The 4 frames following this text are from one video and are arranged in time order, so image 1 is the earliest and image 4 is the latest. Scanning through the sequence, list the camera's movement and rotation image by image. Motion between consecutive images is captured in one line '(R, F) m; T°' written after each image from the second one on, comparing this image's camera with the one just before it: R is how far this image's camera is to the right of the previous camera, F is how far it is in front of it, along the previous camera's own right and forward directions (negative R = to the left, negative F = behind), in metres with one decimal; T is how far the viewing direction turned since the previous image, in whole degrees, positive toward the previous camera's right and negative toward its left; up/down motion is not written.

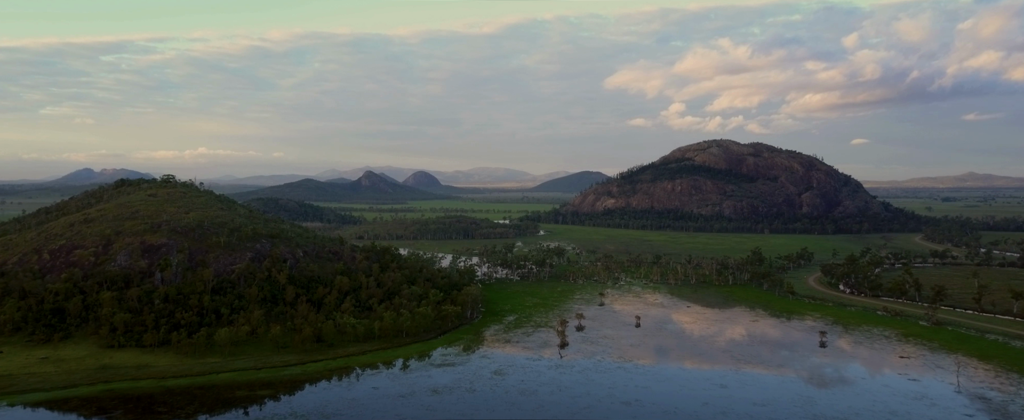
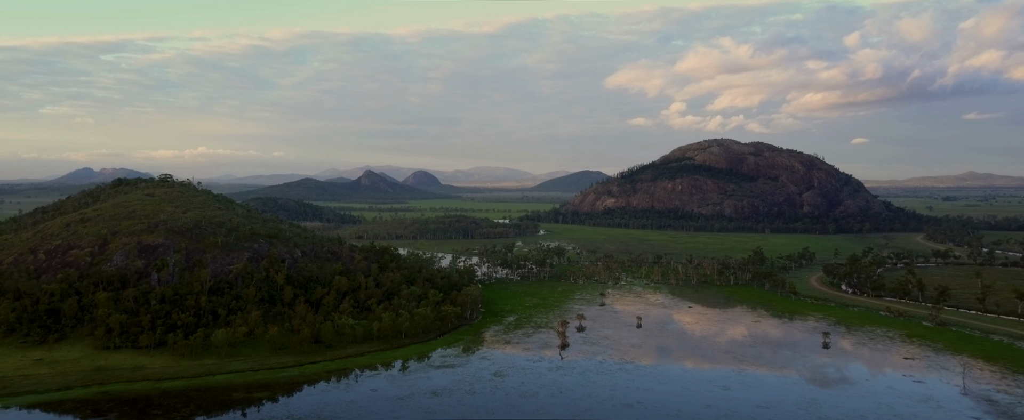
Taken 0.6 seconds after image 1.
(0.0, +0.7) m; 0°
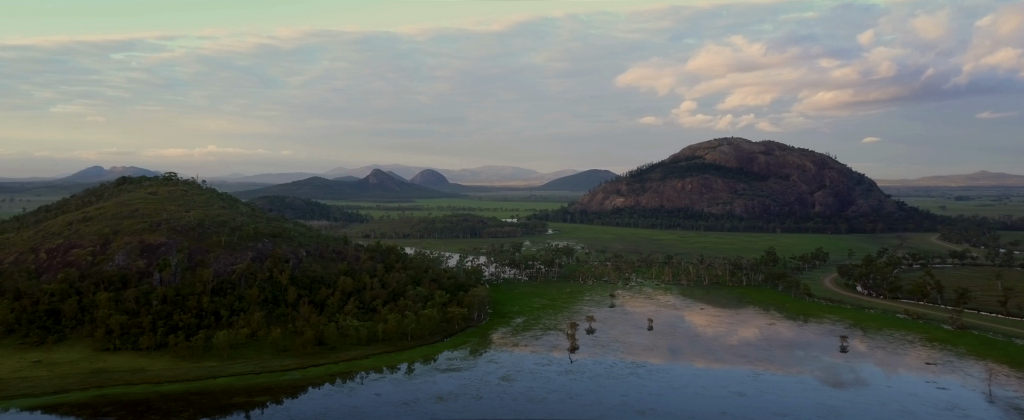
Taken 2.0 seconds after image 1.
(-0.1, +1.6) m; -1°
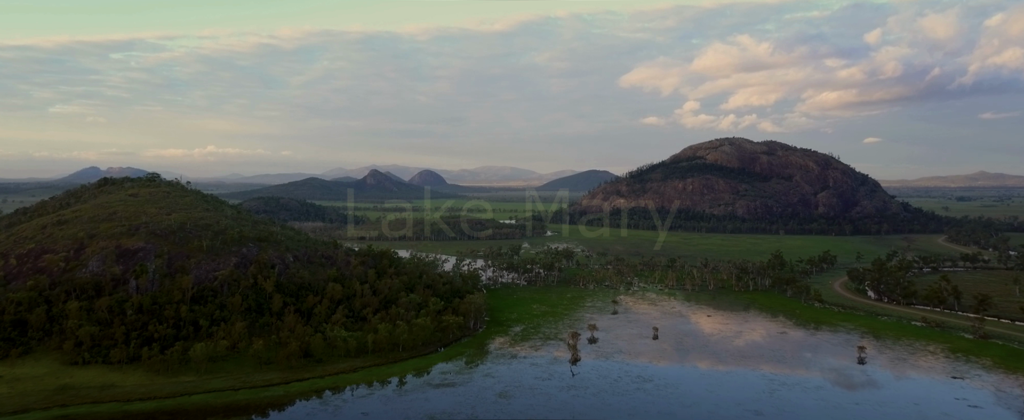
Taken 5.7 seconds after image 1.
(+0.1, +3.7) m; 0°
